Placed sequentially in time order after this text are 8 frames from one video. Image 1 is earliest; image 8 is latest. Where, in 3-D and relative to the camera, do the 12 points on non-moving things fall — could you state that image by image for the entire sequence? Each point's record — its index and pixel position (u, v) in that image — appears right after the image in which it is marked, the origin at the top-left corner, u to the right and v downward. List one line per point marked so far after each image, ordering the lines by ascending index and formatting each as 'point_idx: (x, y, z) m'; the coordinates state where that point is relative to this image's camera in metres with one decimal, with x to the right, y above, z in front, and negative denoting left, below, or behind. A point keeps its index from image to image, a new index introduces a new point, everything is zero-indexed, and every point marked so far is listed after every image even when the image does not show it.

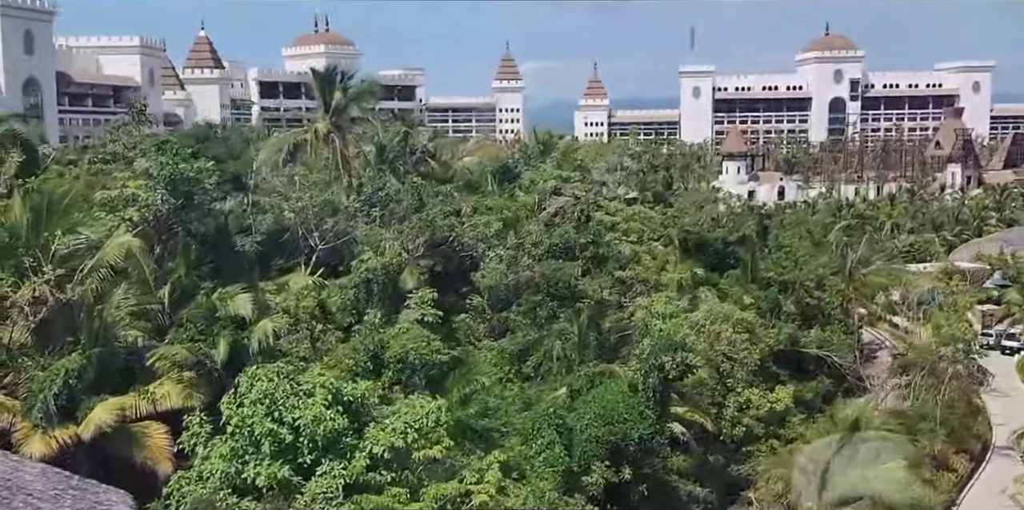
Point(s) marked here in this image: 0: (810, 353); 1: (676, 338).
0: (+4.9, -1.7, +18.4) m
1: (+1.9, -1.1, +13.8) m
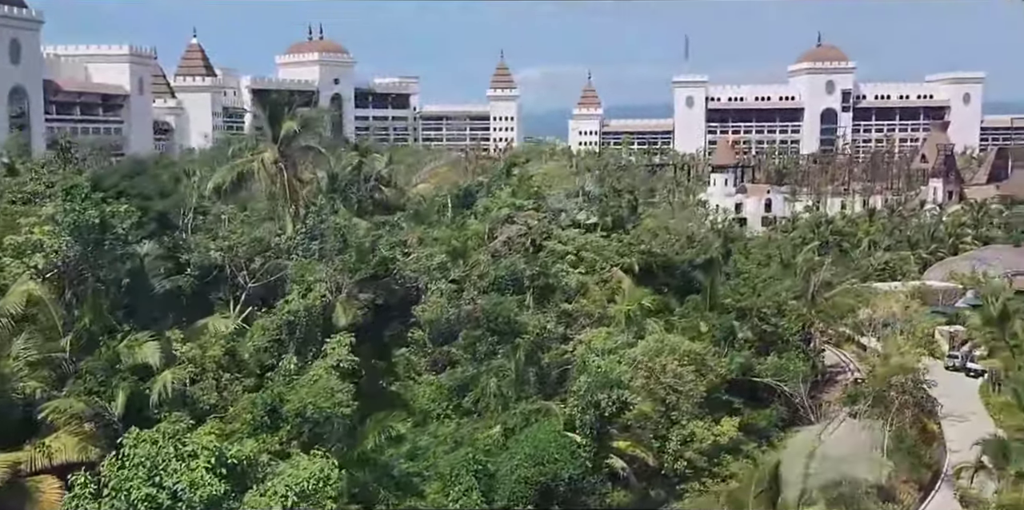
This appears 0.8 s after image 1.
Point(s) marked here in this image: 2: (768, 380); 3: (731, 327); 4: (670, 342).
0: (+4.1, -2.1, +18.4) m
1: (+1.2, -1.5, +13.8) m
2: (+4.3, -2.2, +18.5) m
3: (+3.7, -1.2, +18.7) m
4: (+2.2, -1.3, +15.8) m
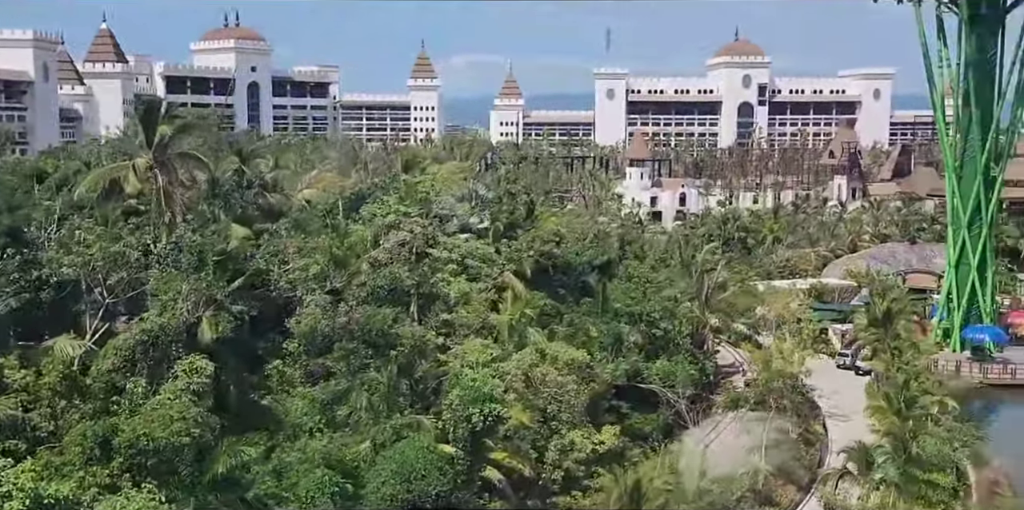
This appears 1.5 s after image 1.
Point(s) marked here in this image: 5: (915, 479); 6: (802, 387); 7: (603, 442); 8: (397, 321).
0: (+2.3, -2.2, +18.5) m
1: (-0.4, -1.7, +13.8) m
2: (+2.5, -2.3, +18.7) m
3: (+1.8, -1.3, +18.8) m
4: (+0.5, -1.4, +15.8) m
5: (+5.8, -3.2, +15.8) m
6: (+5.3, -2.5, +20.2) m
7: (+1.2, -2.5, +15.0) m
8: (-1.7, -1.0, +15.9) m
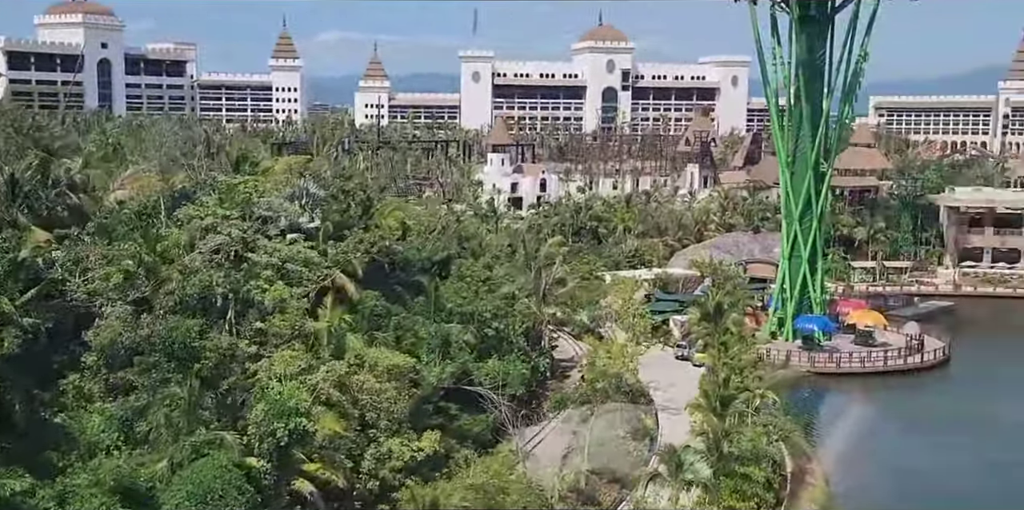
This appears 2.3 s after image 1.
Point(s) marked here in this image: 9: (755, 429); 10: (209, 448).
0: (-0.6, -2.2, +18.5) m
1: (-2.7, -1.8, +13.5) m
2: (-0.4, -2.3, +18.7) m
3: (-1.1, -1.3, +18.7) m
4: (-2.0, -1.5, +15.6) m
5: (+3.2, -3.2, +16.2) m
6: (+2.2, -2.4, +20.6) m
7: (-1.2, -2.6, +14.9) m
8: (-4.3, -1.1, +15.4) m
9: (+4.0, -2.9, +18.3) m
10: (-3.5, -2.2, +13.0) m
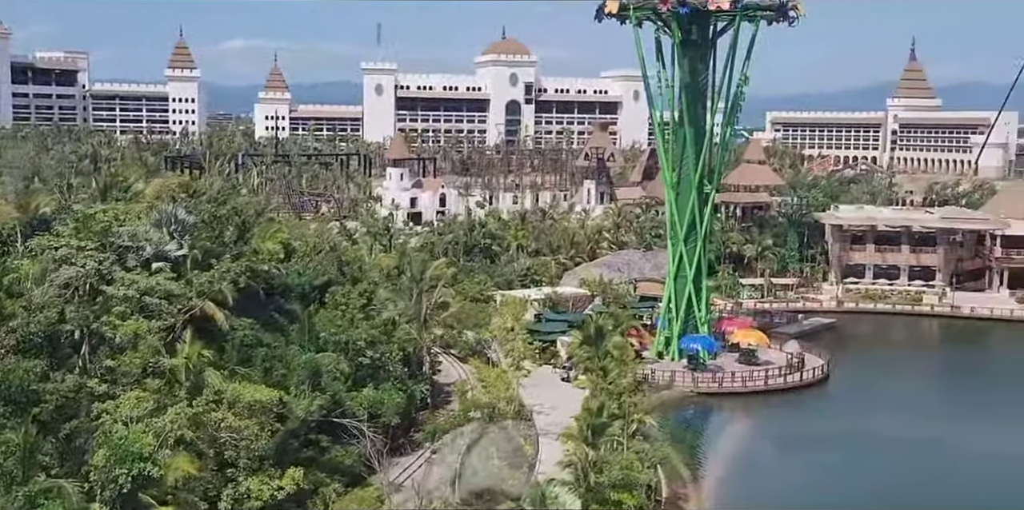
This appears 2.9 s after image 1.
0: (-2.7, -2.7, +18.2) m
1: (-4.4, -2.2, +13.0) m
2: (-2.5, -2.8, +18.4) m
3: (-3.3, -1.8, +18.4) m
4: (-3.9, -1.9, +15.2) m
5: (+1.3, -3.7, +16.2) m
6: (-0.1, -2.9, +20.4) m
7: (-3.0, -3.1, +14.5) m
8: (-6.1, -1.5, +14.8) m
9: (+1.9, -3.3, +18.3) m
10: (-5.1, -2.7, +12.4) m
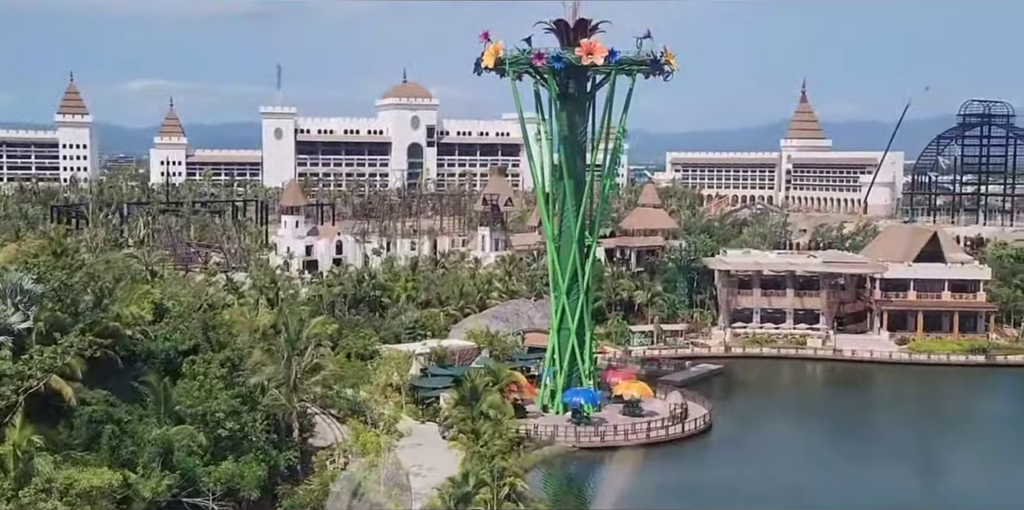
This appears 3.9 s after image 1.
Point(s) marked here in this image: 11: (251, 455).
0: (-4.9, -3.8, +17.5) m
1: (-6.1, -3.2, +12.2) m
2: (-4.8, -3.9, +17.7) m
3: (-5.5, -3.0, +17.7) m
4: (-5.9, -2.9, +14.4) m
5: (-0.8, -4.7, +15.8) m
6: (-2.5, -4.1, +19.9) m
7: (-4.9, -4.1, +13.8) m
8: (-8.0, -2.6, +13.9) m
9: (-0.3, -4.4, +18.0) m
10: (-6.9, -3.6, +11.5) m
11: (-4.6, -3.5, +19.4) m
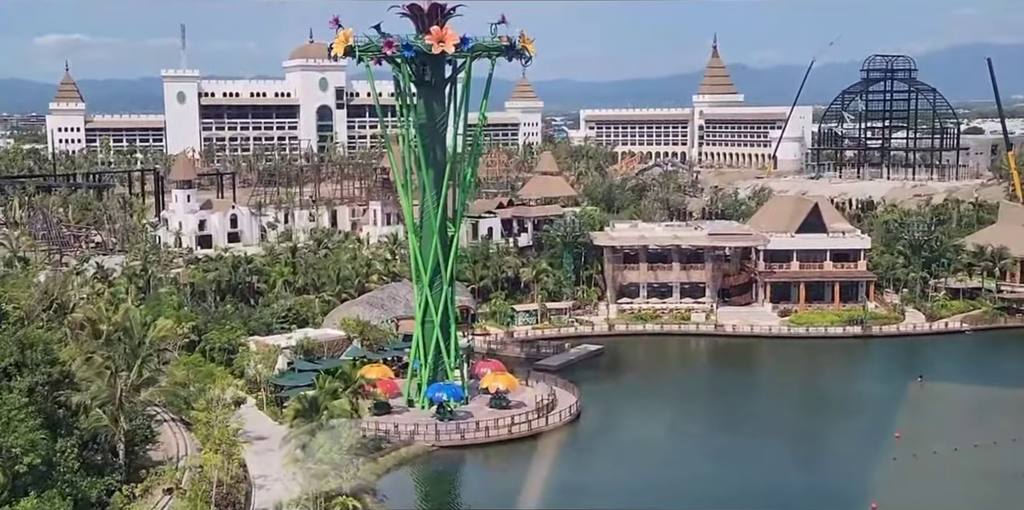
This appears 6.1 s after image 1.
0: (-7.8, -4.3, +16.5) m
1: (-8.7, -3.9, +11.1) m
2: (-7.6, -4.4, +16.6) m
3: (-8.4, -3.5, +16.5) m
4: (-8.6, -3.6, +13.3) m
5: (-3.5, -5.1, +15.1) m
6: (-5.5, -4.4, +19.1) m
7: (-7.5, -4.7, +12.8) m
8: (-10.7, -3.3, +12.6) m
9: (-3.2, -4.8, +17.3) m
10: (-9.3, -4.4, +10.4) m
11: (-7.6, -3.9, +18.3) m
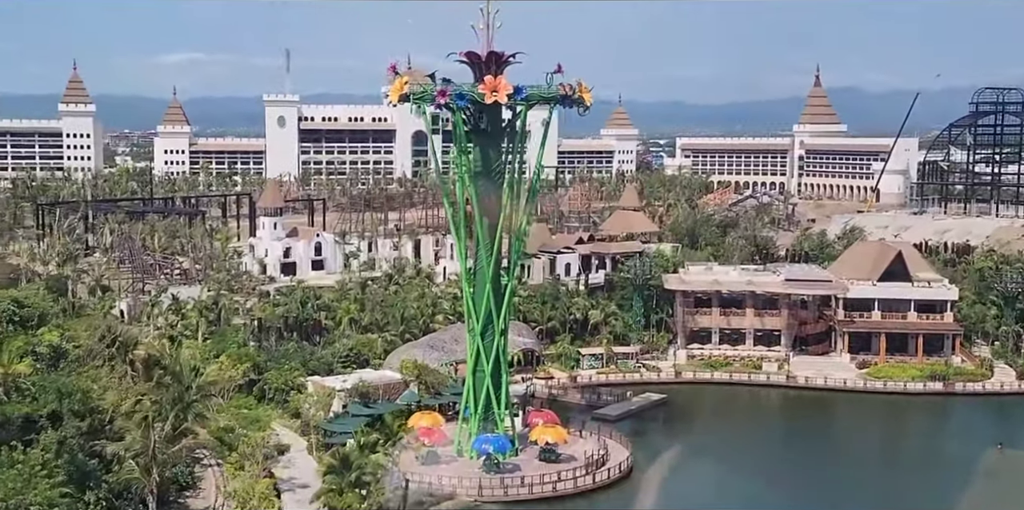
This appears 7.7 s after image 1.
0: (-7.7, -5.2, +16.5) m
1: (-9.0, -4.7, +11.2) m
2: (-7.5, -5.3, +16.7) m
3: (-8.3, -4.4, +16.7) m
4: (-8.7, -4.4, +13.5) m
5: (-3.6, -6.1, +14.8) m
6: (-5.2, -5.5, +18.9) m
7: (-7.8, -5.5, +12.8) m
8: (-10.9, -4.0, +13.0) m
9: (-3.1, -5.8, +16.9) m
10: (-9.8, -5.1, +10.6) m
11: (-7.4, -4.9, +18.4) m
